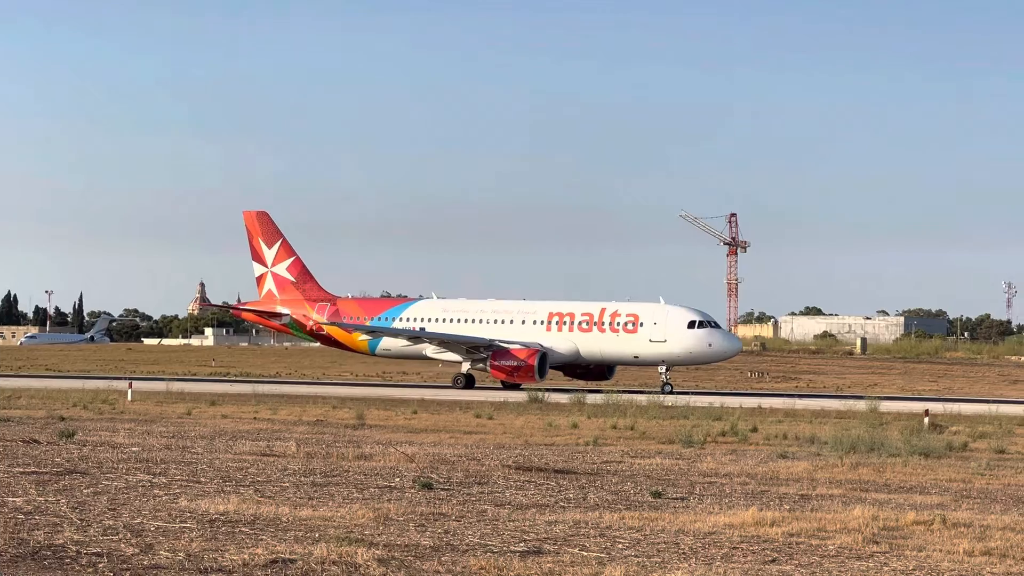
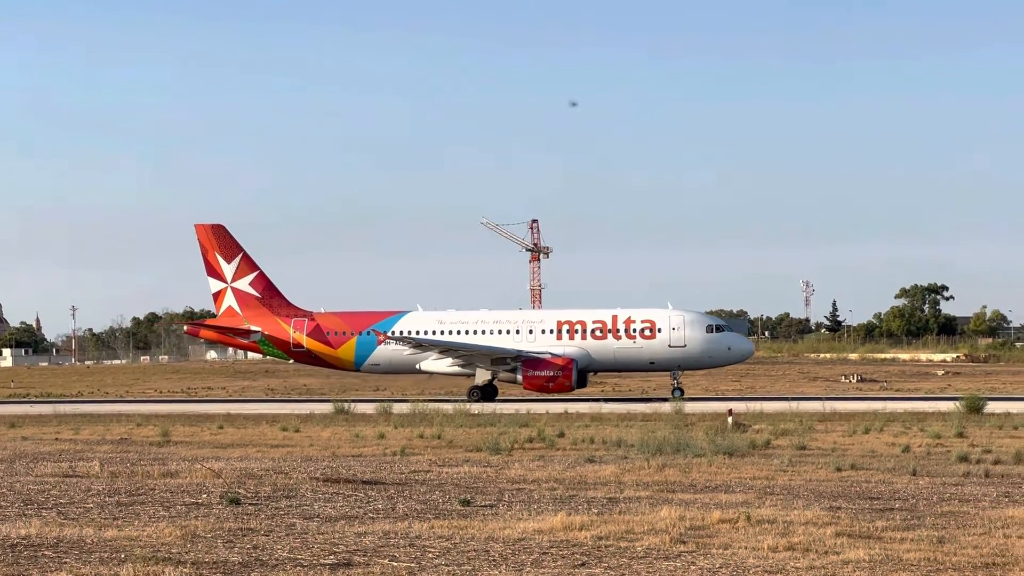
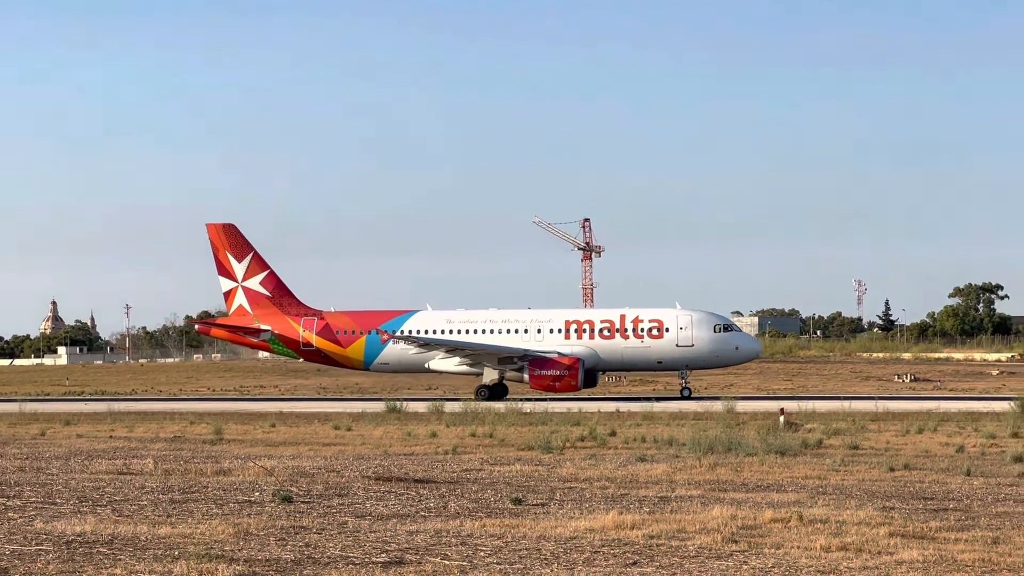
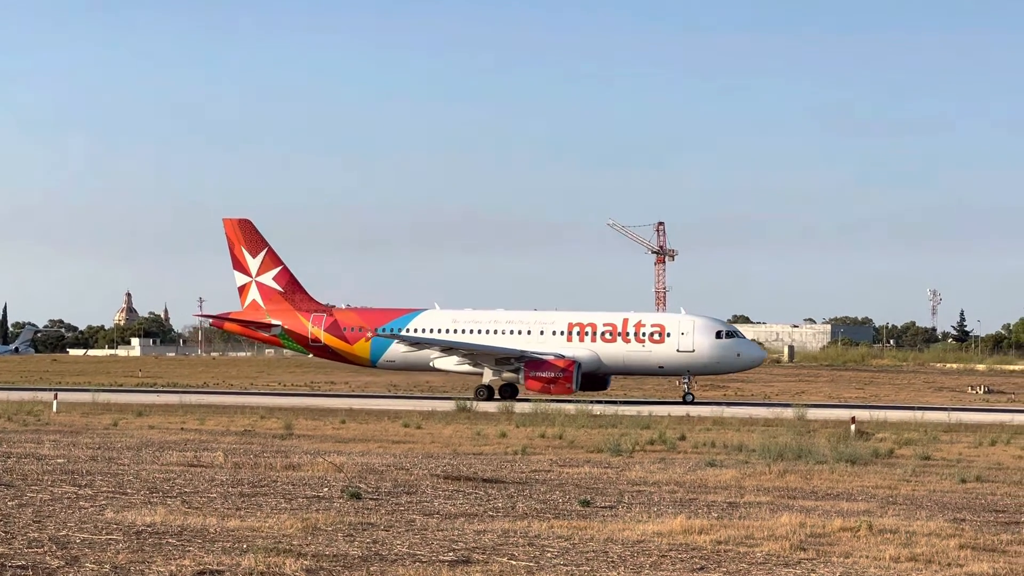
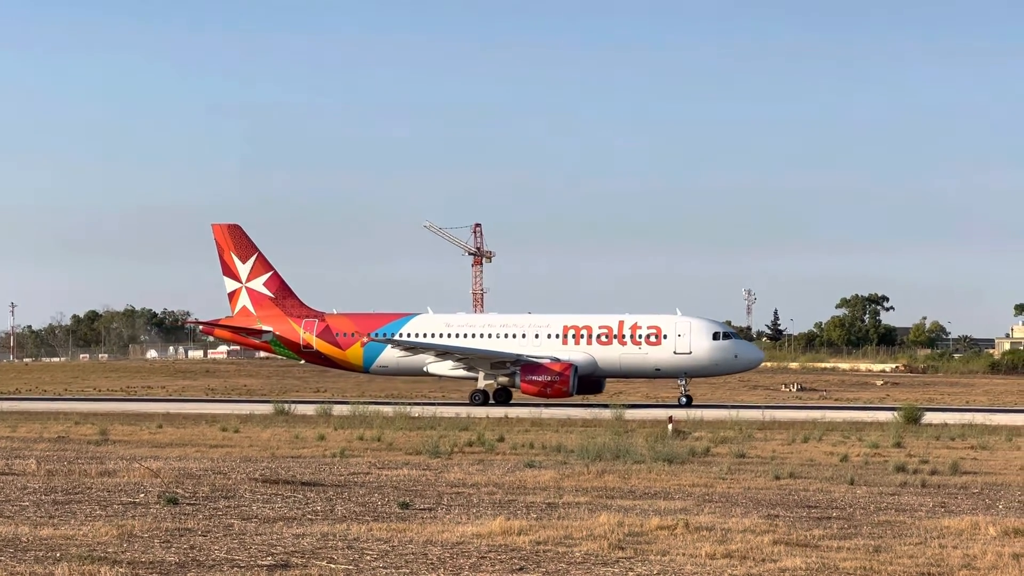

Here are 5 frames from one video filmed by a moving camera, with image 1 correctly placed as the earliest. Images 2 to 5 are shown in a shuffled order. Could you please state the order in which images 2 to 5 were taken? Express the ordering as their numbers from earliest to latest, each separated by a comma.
4, 3, 2, 5
